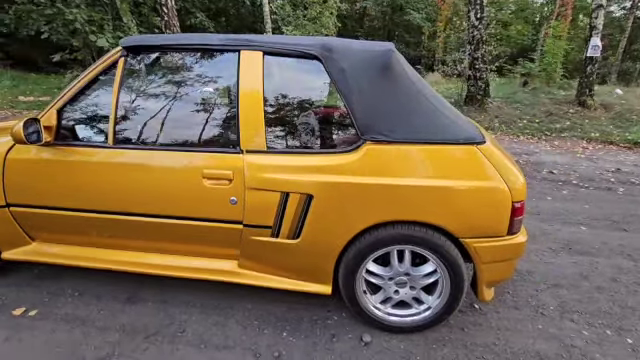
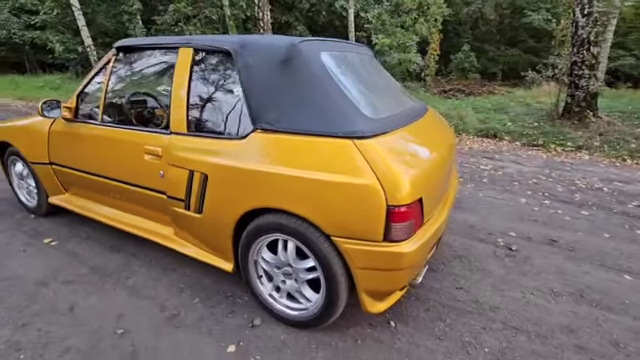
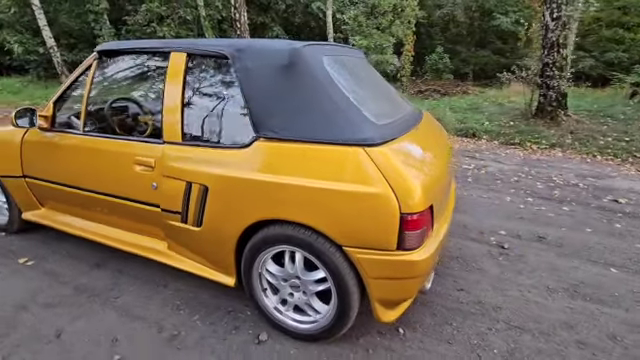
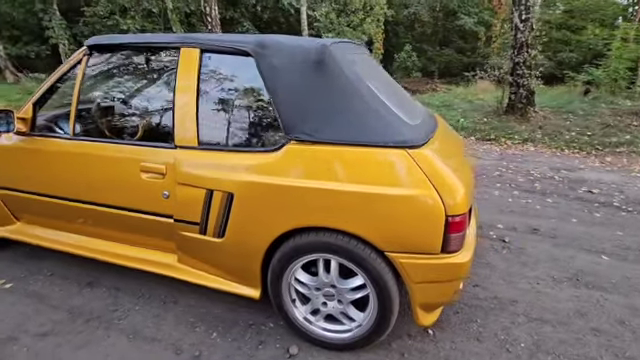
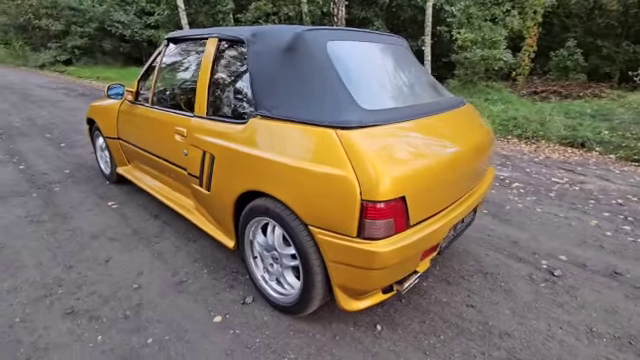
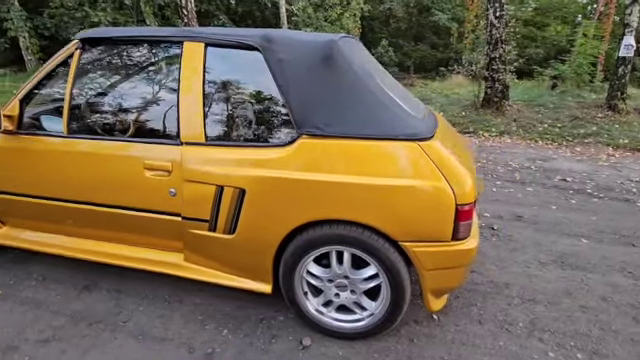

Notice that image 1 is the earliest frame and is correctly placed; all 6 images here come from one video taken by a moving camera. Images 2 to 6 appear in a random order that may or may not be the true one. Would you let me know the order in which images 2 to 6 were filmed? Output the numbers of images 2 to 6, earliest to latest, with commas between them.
6, 4, 3, 2, 5
